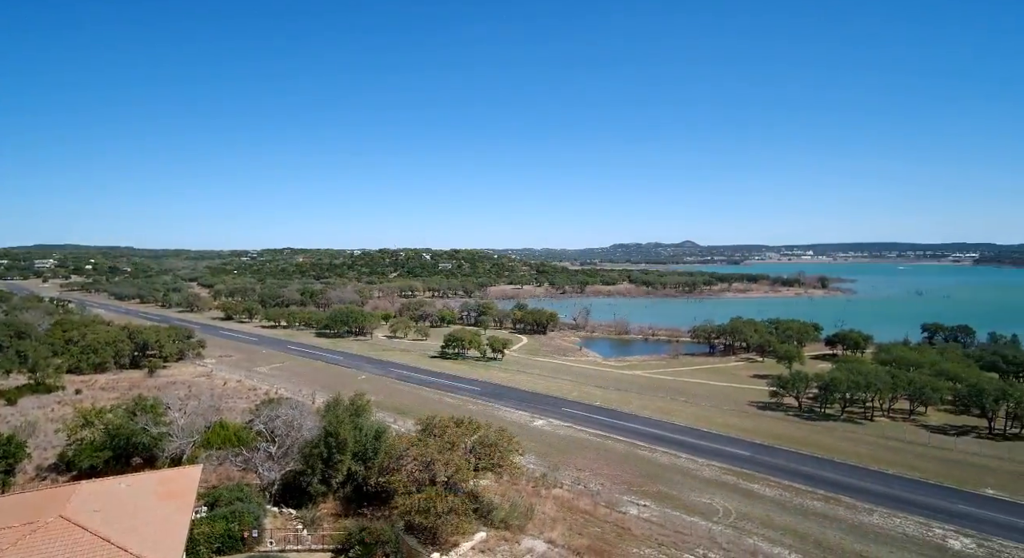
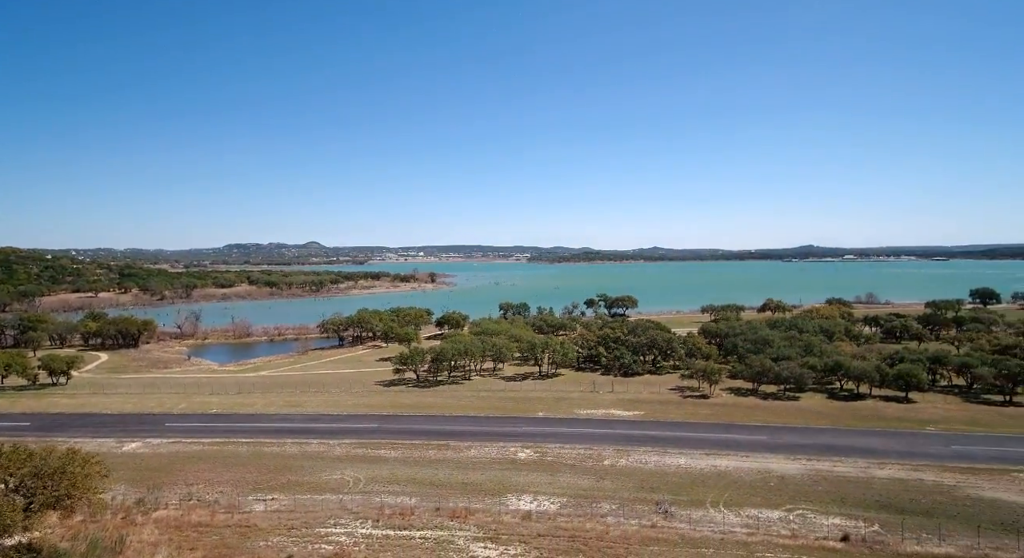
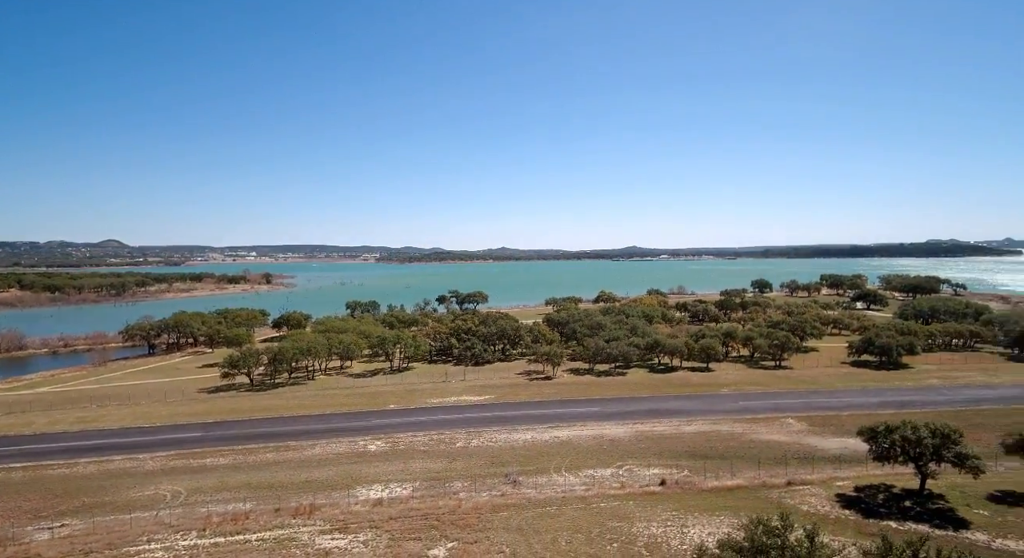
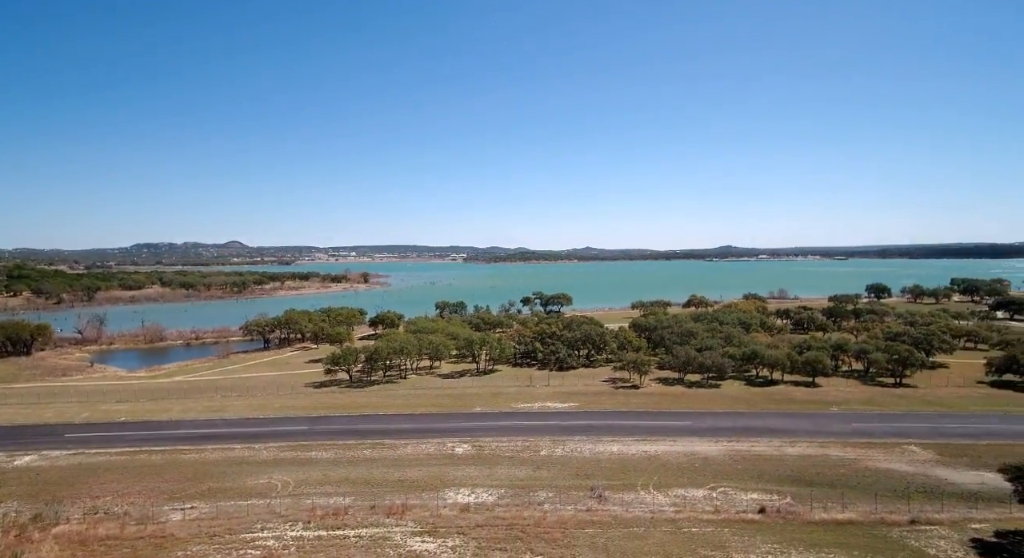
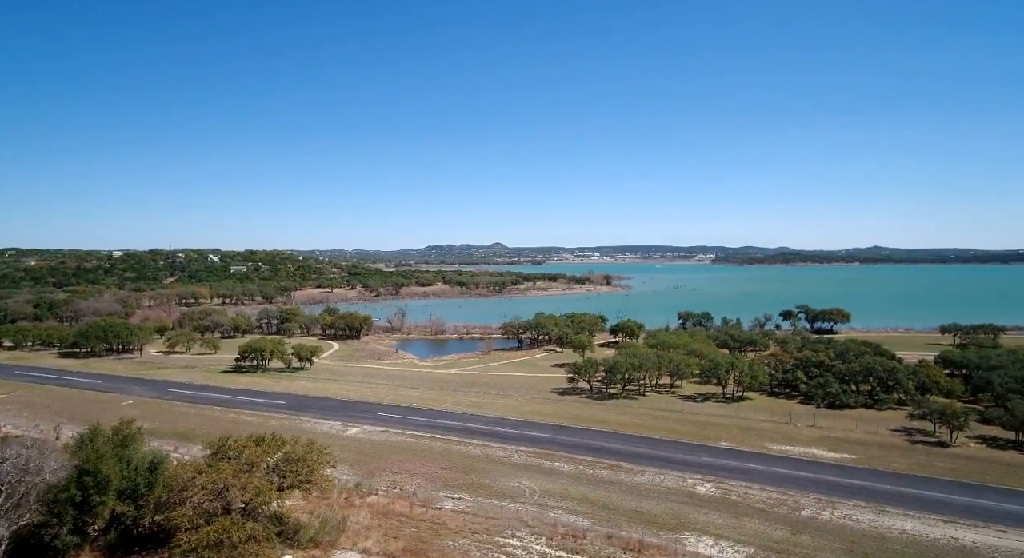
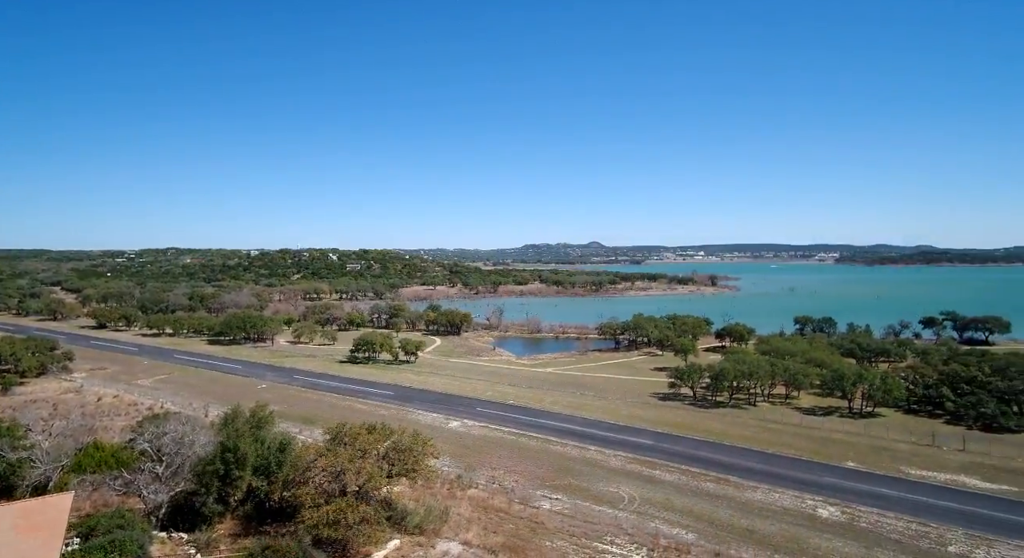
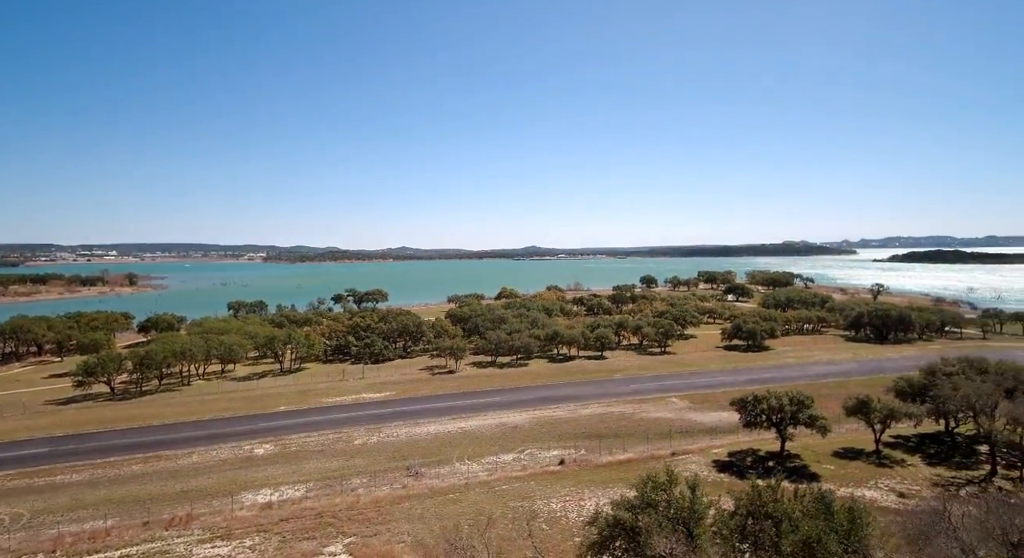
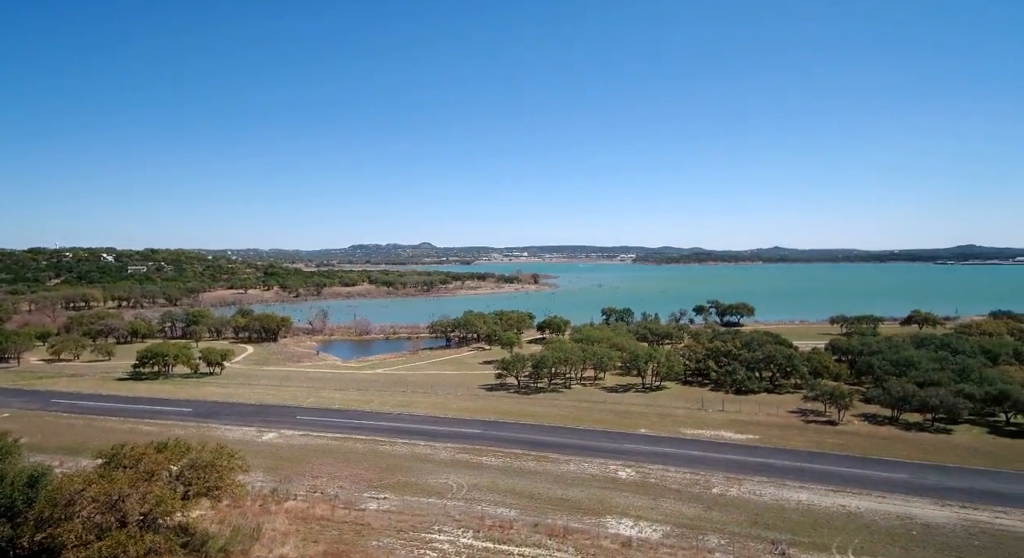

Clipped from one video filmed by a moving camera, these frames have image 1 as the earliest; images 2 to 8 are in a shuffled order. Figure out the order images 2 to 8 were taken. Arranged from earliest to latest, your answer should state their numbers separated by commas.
6, 5, 8, 2, 4, 3, 7
